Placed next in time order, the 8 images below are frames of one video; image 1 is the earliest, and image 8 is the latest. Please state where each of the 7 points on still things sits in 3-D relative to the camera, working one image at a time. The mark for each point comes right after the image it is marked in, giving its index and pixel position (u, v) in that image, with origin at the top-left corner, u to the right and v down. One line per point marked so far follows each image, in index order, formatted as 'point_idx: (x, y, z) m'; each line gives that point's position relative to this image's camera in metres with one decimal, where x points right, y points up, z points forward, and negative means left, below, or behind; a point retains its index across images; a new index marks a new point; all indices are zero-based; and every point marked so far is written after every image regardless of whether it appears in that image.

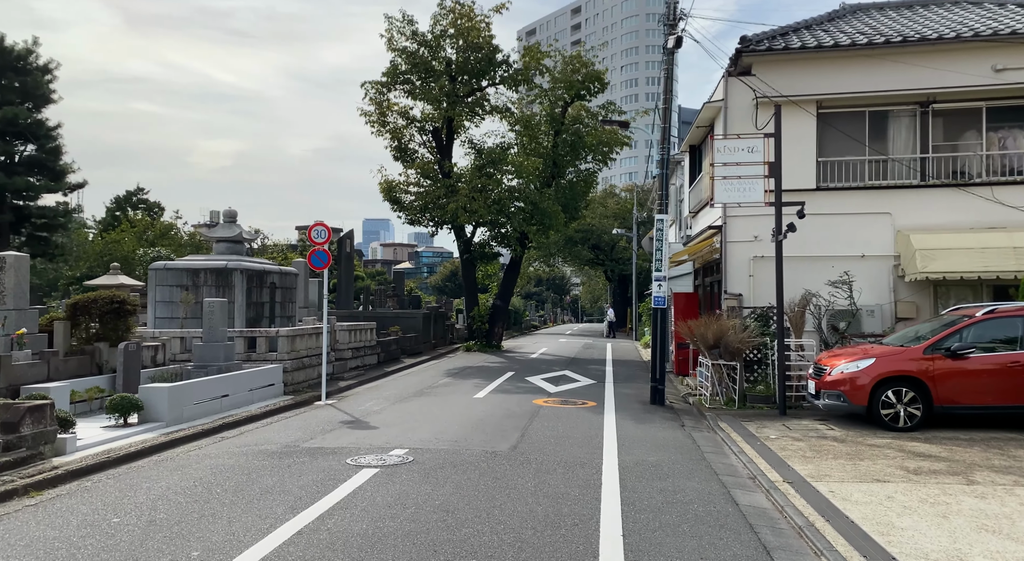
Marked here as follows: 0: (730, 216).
0: (+4.6, +1.4, +15.2) m
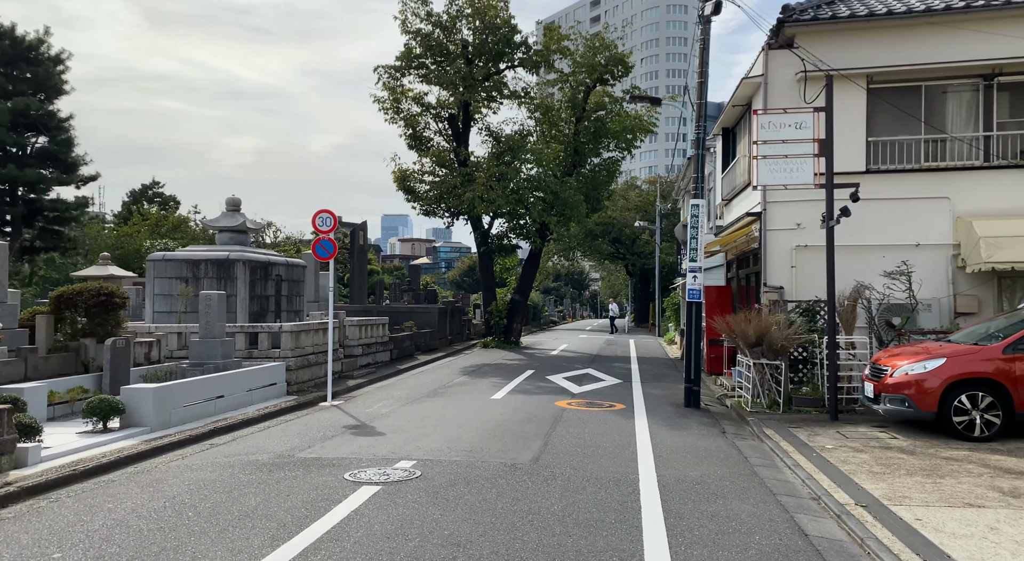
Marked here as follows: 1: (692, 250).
0: (+5.0, +1.5, +14.0) m
1: (+3.2, +0.5, +12.6) m
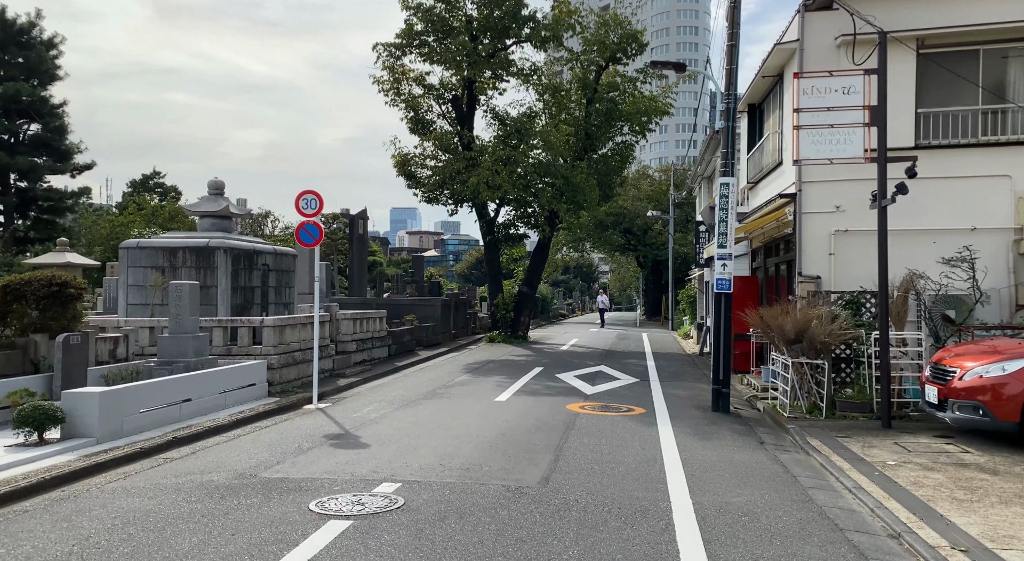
0: (+5.1, +1.7, +12.6) m
1: (+3.3, +0.7, +11.2) m
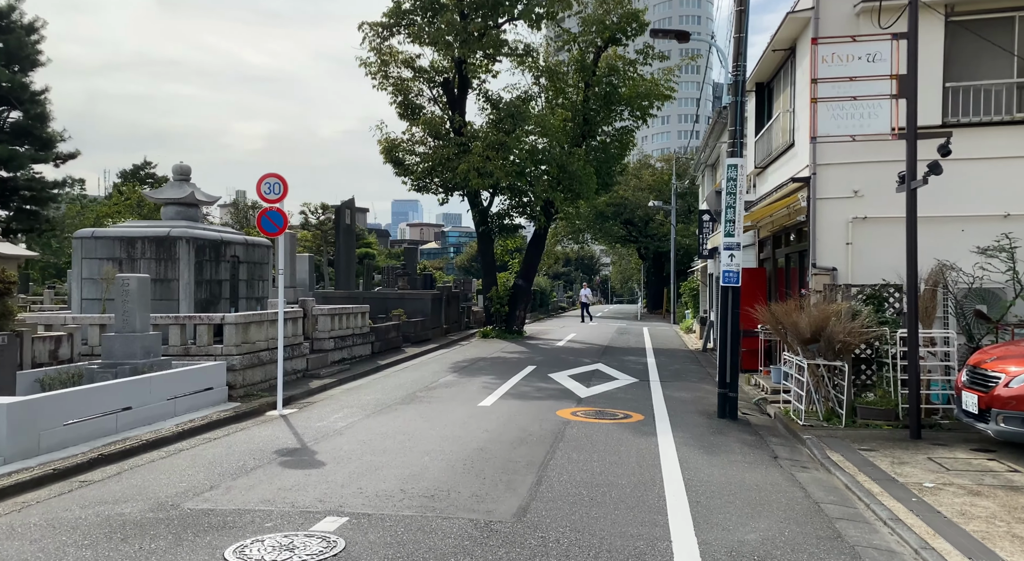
0: (+4.9, +1.9, +11.5) m
1: (+3.0, +0.8, +10.1) m
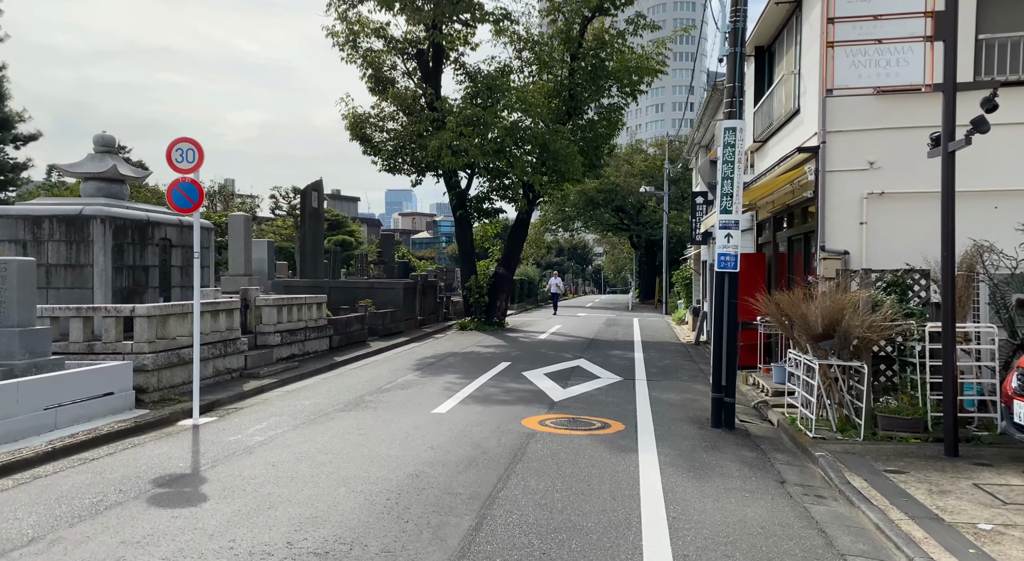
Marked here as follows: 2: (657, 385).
0: (+4.4, +2.1, +9.9) m
1: (+2.5, +1.0, +8.6) m
2: (+2.3, -1.7, +11.6) m
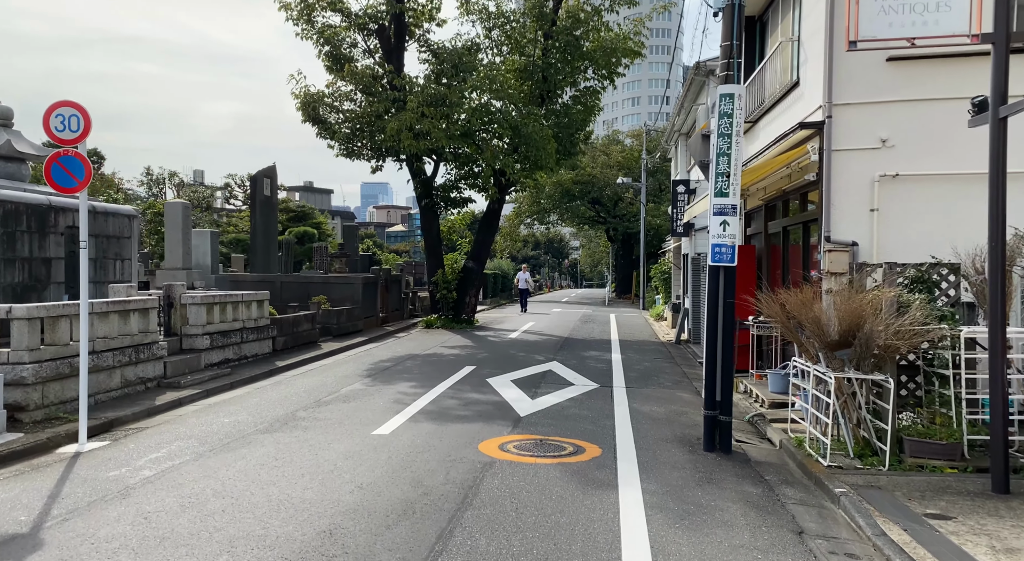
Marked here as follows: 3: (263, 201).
0: (+3.9, +2.1, +8.6) m
1: (+2.1, +1.0, +7.2) m
2: (+1.8, -1.6, +10.3) m
3: (-6.8, +2.2, +19.7) m
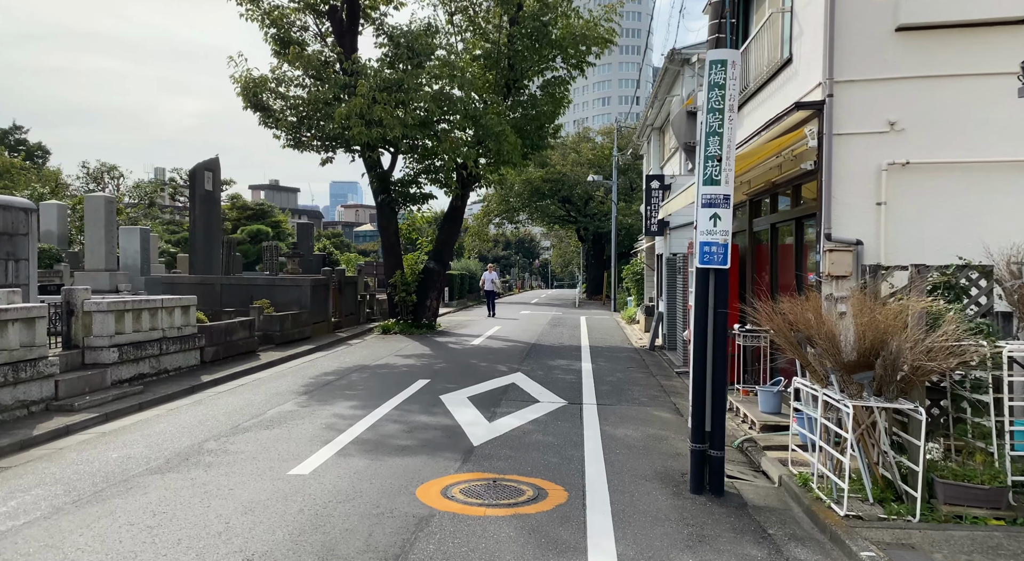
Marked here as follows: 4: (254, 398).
0: (+3.4, +2.1, +7.5) m
1: (+1.7, +1.0, +6.0) m
2: (+1.2, -1.7, +9.0) m
3: (-7.7, +2.1, +18.2) m
4: (-3.5, -1.6, +9.7) m
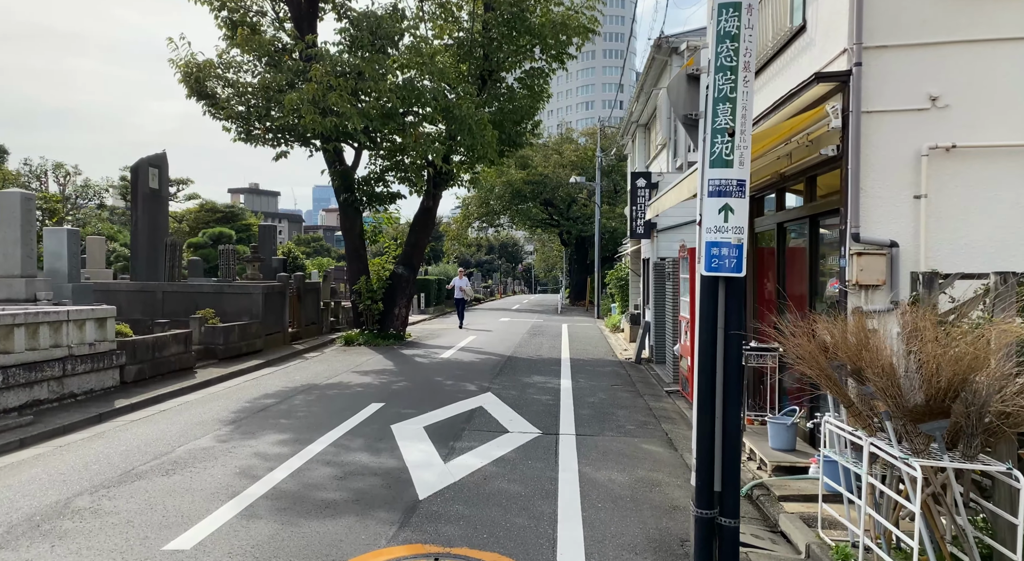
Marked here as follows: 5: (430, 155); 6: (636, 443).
0: (+3.0, +2.0, +6.1) m
1: (+1.3, +0.9, +4.6) m
2: (+0.8, -1.8, +7.6) m
3: (-8.3, +2.0, +16.5) m
4: (-3.9, -1.7, +8.1) m
5: (-1.8, +2.8, +15.9) m
6: (+1.4, -1.8, +8.0) m
